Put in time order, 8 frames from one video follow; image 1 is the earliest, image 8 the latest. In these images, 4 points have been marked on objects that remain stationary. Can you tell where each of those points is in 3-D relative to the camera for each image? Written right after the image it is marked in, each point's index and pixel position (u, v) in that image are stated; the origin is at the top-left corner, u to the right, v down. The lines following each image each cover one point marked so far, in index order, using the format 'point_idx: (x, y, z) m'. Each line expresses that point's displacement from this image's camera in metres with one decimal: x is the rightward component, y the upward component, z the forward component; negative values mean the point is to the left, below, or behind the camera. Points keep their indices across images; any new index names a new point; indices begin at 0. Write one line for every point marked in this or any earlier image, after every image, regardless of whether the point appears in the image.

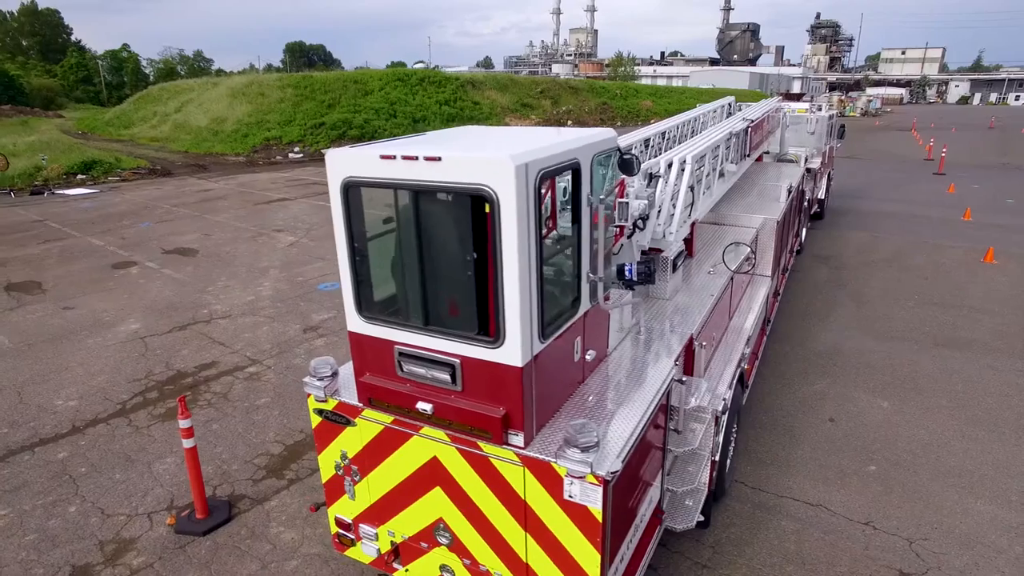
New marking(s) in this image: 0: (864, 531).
0: (+2.4, -1.7, +4.4) m
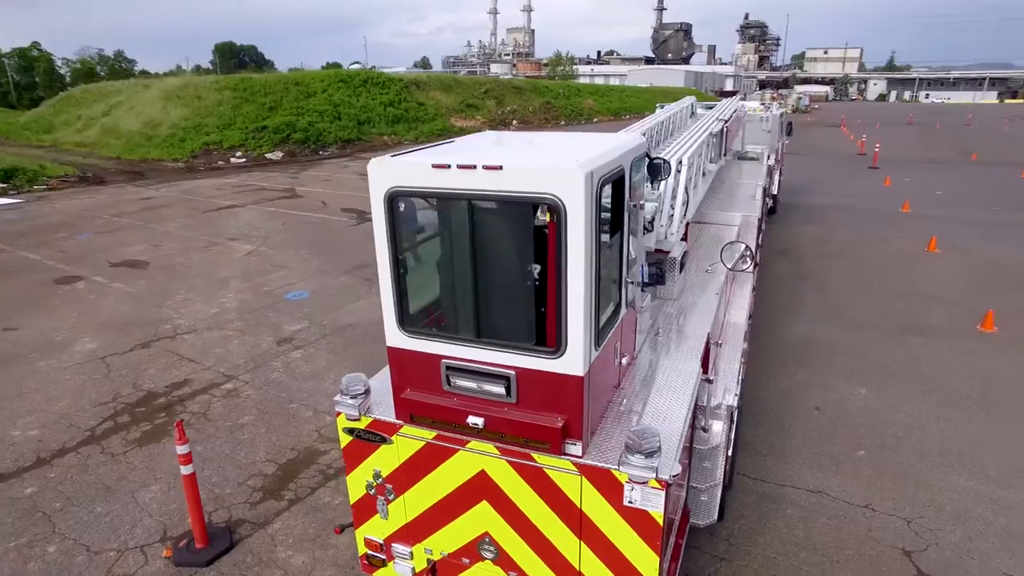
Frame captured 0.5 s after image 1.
0: (+2.5, -1.6, +4.6) m
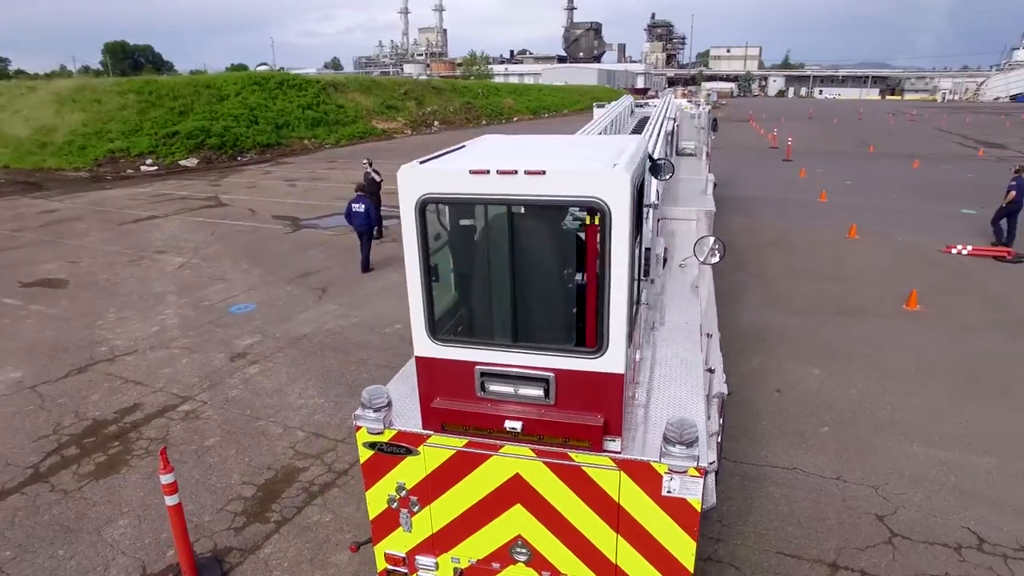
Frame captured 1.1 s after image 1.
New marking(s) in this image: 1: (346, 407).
0: (+2.5, -1.5, +4.9) m
1: (-1.6, -1.1, +6.2) m
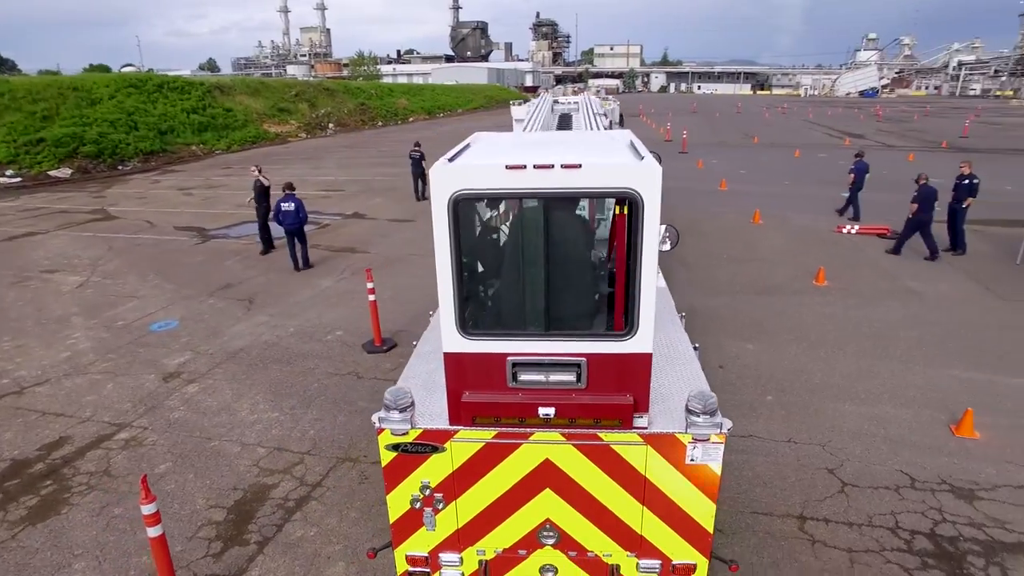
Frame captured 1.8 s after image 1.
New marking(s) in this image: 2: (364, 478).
0: (+2.3, -1.3, +5.4) m
1: (-1.9, -1.2, +6.0) m
2: (-1.2, -1.5, +5.1) m
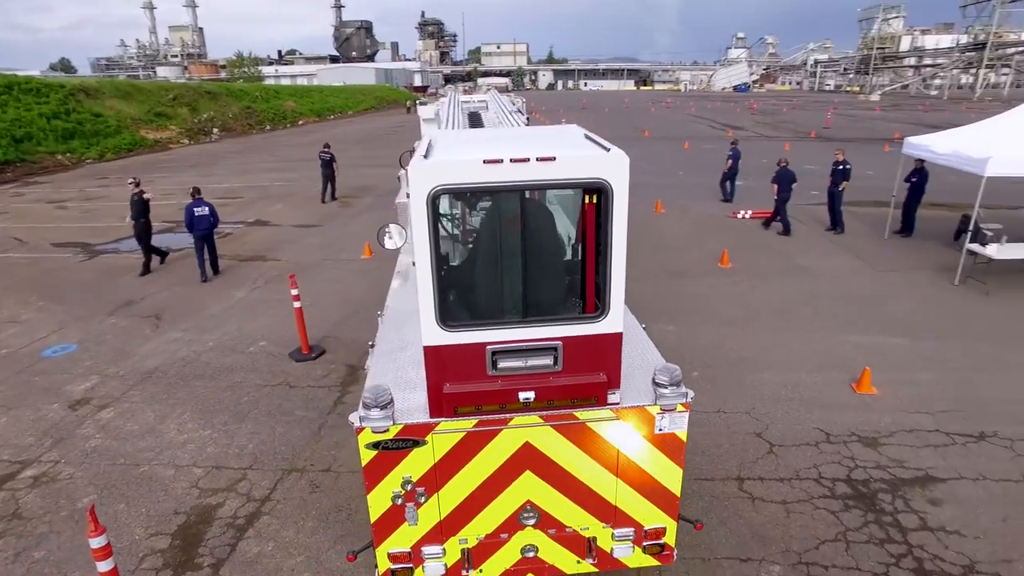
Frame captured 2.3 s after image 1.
0: (+1.9, -1.2, +5.8) m
1: (-2.4, -1.3, +5.7) m
2: (-1.5, -1.5, +5.0) m
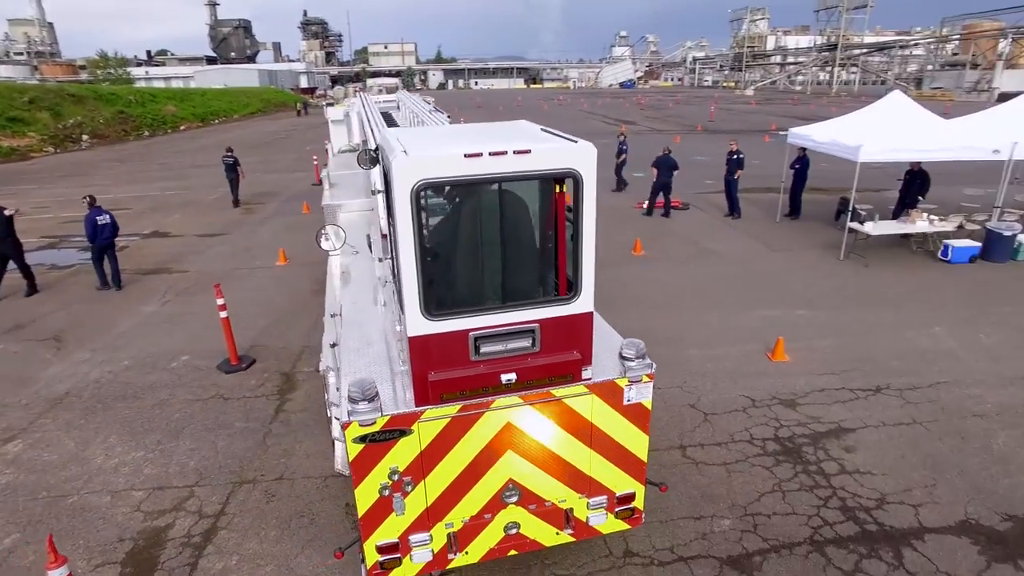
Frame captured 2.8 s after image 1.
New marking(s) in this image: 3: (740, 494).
0: (+1.4, -1.0, +6.2) m
1: (-2.9, -1.4, +5.5) m
2: (-1.8, -1.6, +4.9) m
3: (+1.7, -1.5, +4.7) m
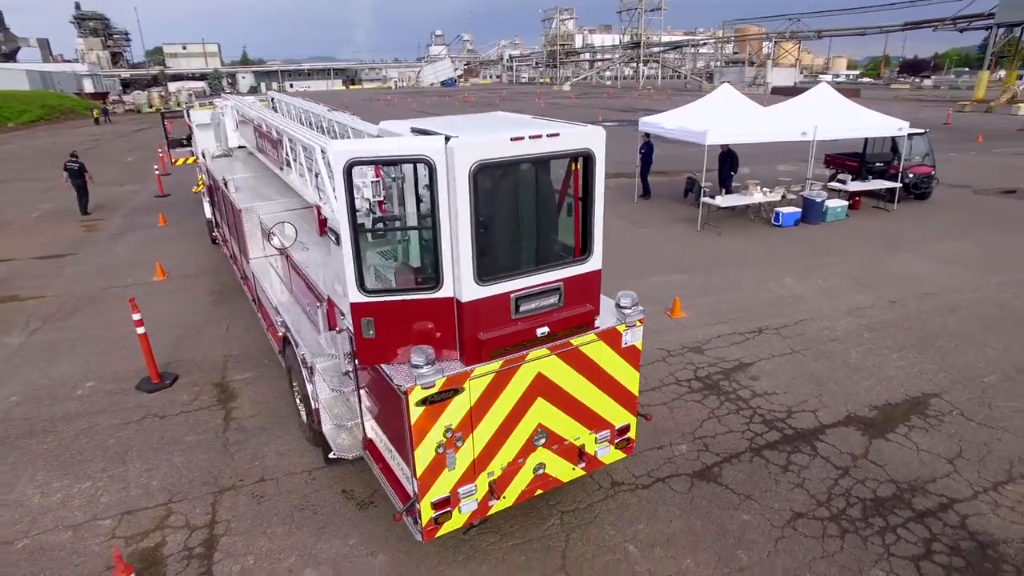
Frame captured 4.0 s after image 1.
0: (+0.8, -0.7, +6.9) m
1: (-3.1, -1.5, +5.1) m
2: (-1.9, -1.6, +4.8) m
3: (+1.5, -1.2, +5.6) m
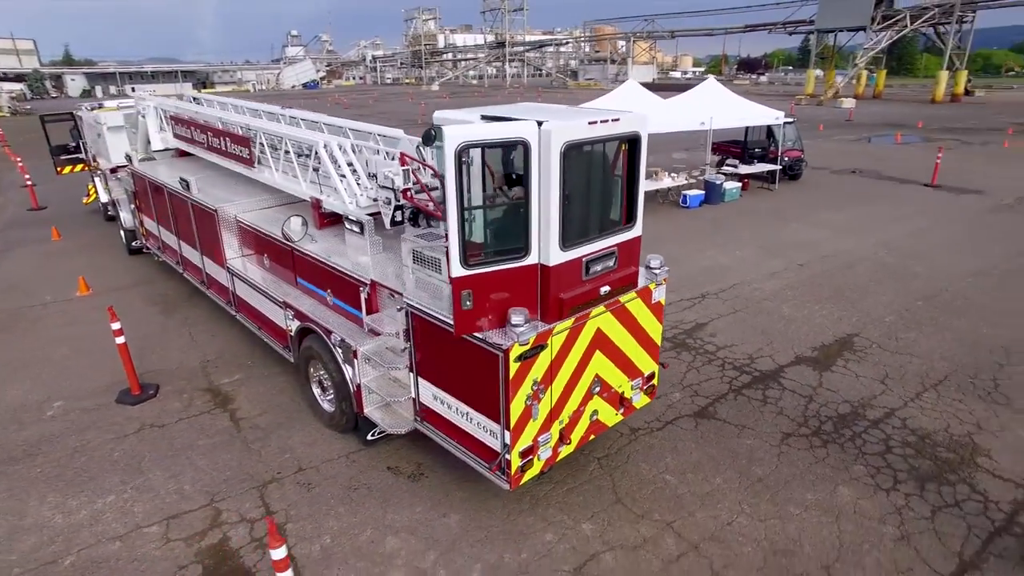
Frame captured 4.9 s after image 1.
0: (+0.6, -0.5, +7.5) m
1: (-2.8, -1.5, +5.0) m
2: (-1.6, -1.5, +4.9) m
3: (+1.6, -0.9, +6.4) m
